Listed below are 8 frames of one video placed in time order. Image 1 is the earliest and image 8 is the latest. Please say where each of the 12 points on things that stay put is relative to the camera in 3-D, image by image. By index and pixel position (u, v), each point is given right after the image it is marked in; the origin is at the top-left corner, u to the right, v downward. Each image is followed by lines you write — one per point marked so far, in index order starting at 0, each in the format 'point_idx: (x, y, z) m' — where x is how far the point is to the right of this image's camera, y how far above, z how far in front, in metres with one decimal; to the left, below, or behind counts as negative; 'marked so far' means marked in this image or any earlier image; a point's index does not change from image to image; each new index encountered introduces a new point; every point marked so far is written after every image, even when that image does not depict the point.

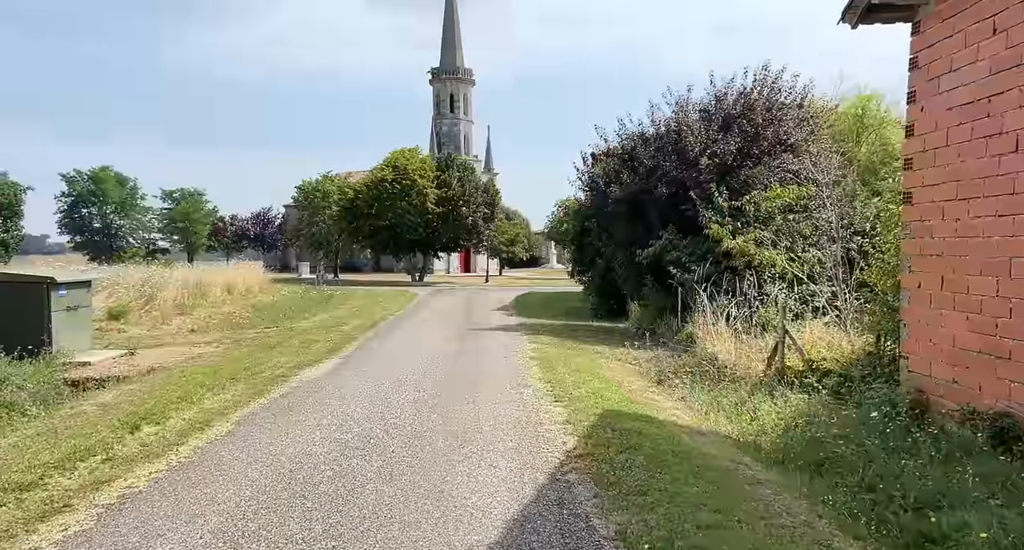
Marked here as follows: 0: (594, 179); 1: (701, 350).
0: (+2.0, +2.4, +19.3) m
1: (+3.1, -1.2, +12.2) m
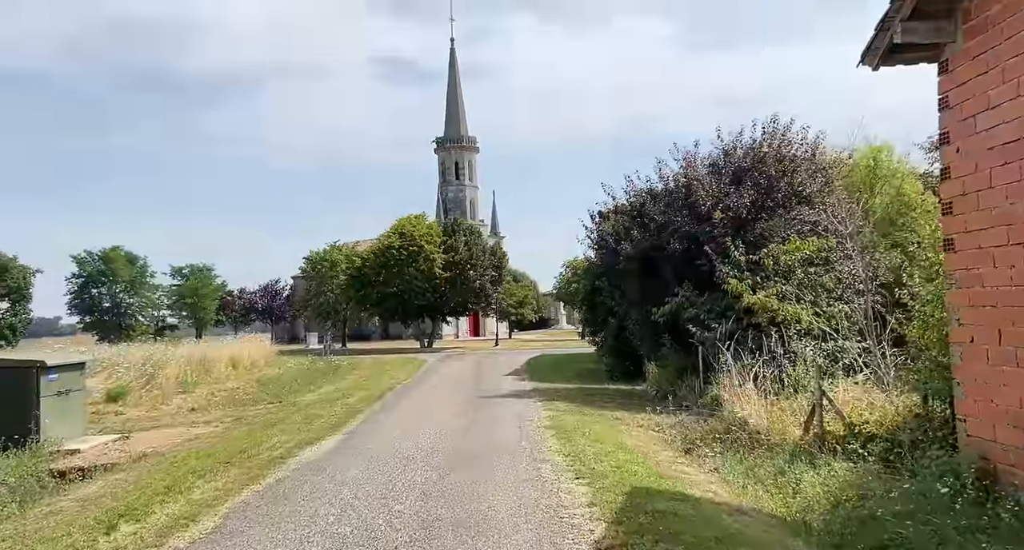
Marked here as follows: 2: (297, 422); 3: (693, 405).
0: (+2.2, +1.0, +18.8) m
1: (+3.3, -2.1, +11.5) m
2: (-3.7, -2.5, +13.4) m
3: (+3.3, -2.3, +13.7) m
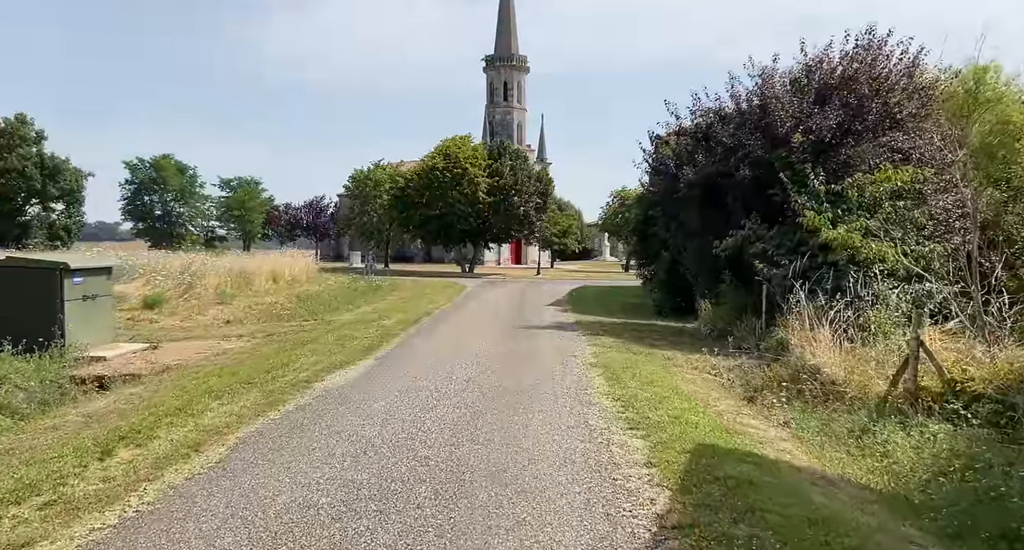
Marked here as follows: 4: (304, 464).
0: (+3.4, +2.6, +17.4) m
1: (+3.9, -1.2, +10.4) m
2: (-3.0, -1.1, +12.7) m
3: (+4.0, -1.2, +12.7) m
4: (-1.4, -1.3, +5.4) m
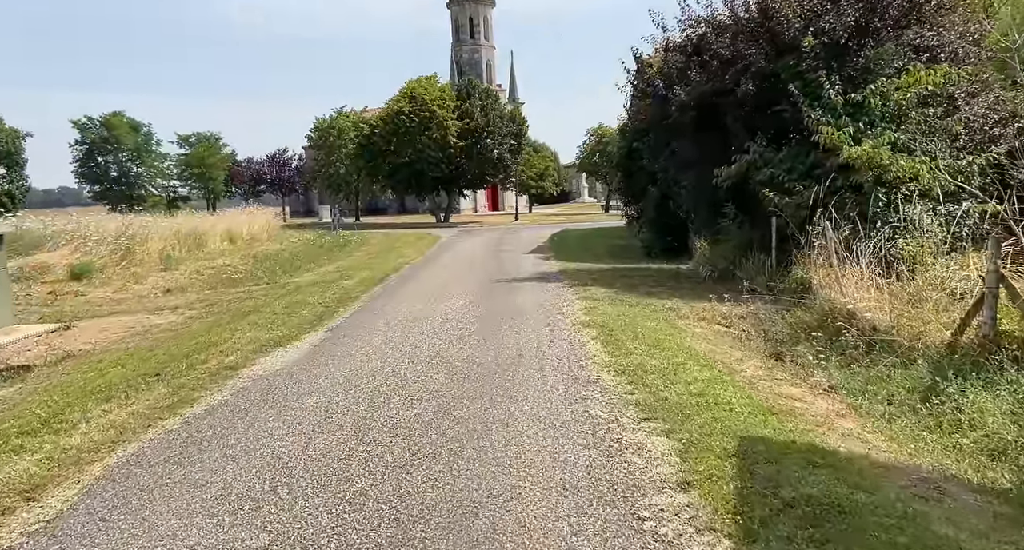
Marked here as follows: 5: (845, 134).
0: (+2.7, +3.8, +15.5) m
1: (+3.6, -0.4, +8.7) m
2: (-3.3, -0.5, +10.9) m
3: (+3.7, -0.3, +11.0) m
4: (-1.5, -1.1, +3.6) m
5: (+4.6, +1.9, +10.8) m
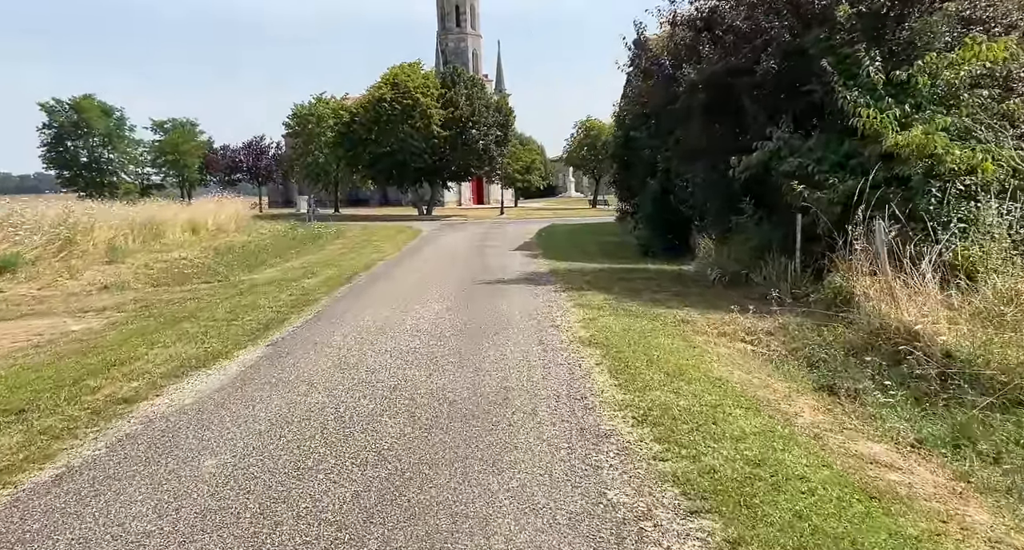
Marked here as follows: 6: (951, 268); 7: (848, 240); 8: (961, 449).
0: (+2.5, +3.8, +13.9) m
1: (+3.5, -0.5, +7.2) m
2: (-3.5, -0.5, +9.2) m
3: (+3.5, -0.3, +9.5) m
4: (-1.6, -1.2, +2.0) m
5: (+4.5, +1.8, +9.2) m
6: (+4.4, +0.1, +7.8) m
7: (+3.9, +0.4, +9.1) m
8: (+2.7, -1.1, +4.7) m
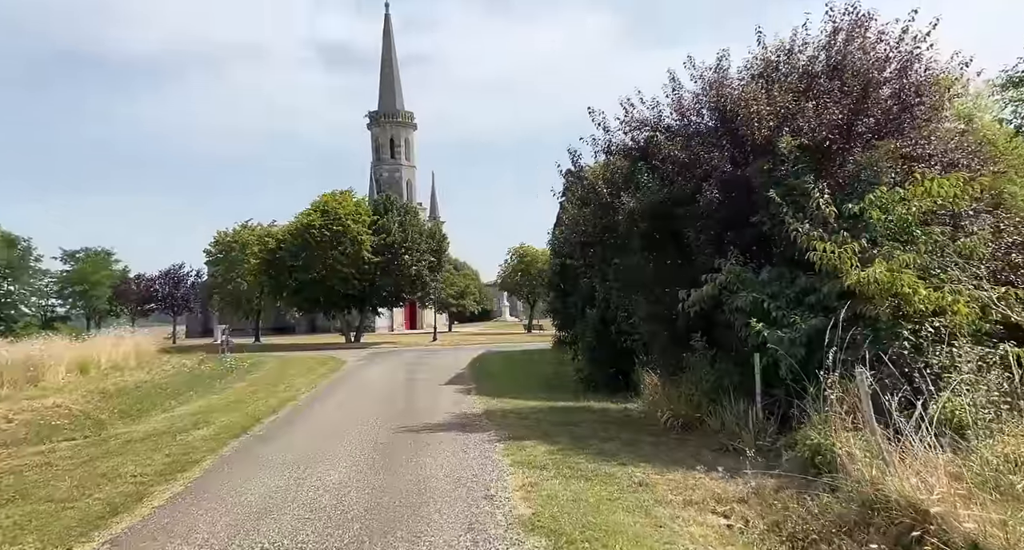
0: (+1.3, +1.4, +13.1) m
1: (+2.9, -1.7, +5.9) m
2: (-4.3, -2.1, +7.3) m
3: (+2.7, -1.9, +8.2) m
4: (-1.7, -1.6, +0.2) m
5: (+3.7, +0.2, +8.4) m
6: (+3.8, -1.3, +6.7) m
7: (+3.1, -1.1, +8.0) m
8: (+2.4, -1.9, +3.4) m
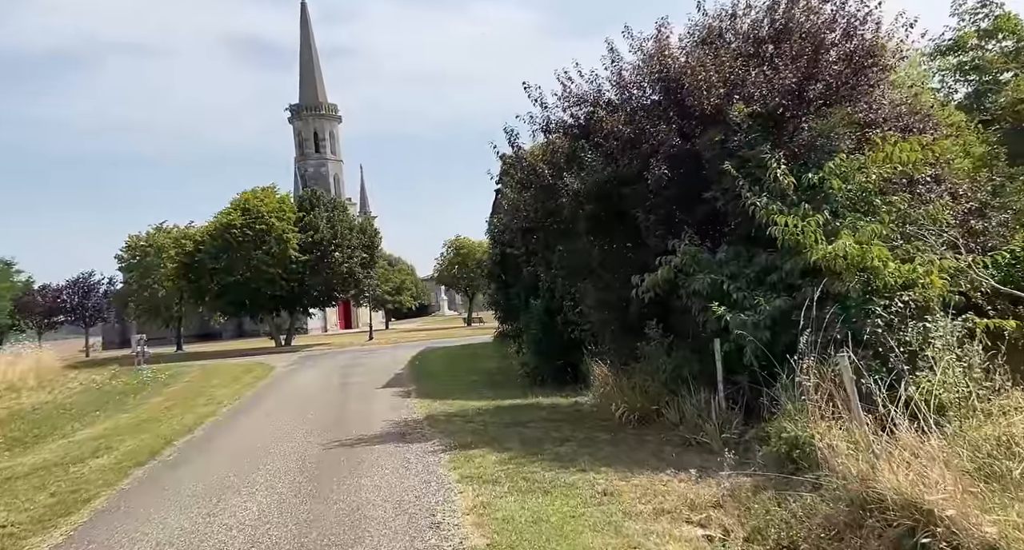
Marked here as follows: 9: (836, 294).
0: (+0.2, +1.6, +12.3) m
1: (+2.6, -1.5, +5.3) m
2: (-4.7, -2.2, +6.1) m
3: (+2.2, -1.7, +7.5) m
4: (-1.6, -1.7, -0.8) m
5: (+3.0, +0.5, +7.7) m
6: (+3.4, -1.0, +6.1) m
7: (+2.6, -0.9, +7.3) m
8: (+2.2, -1.7, +2.7) m
9: (+3.2, -0.1, +7.5) m
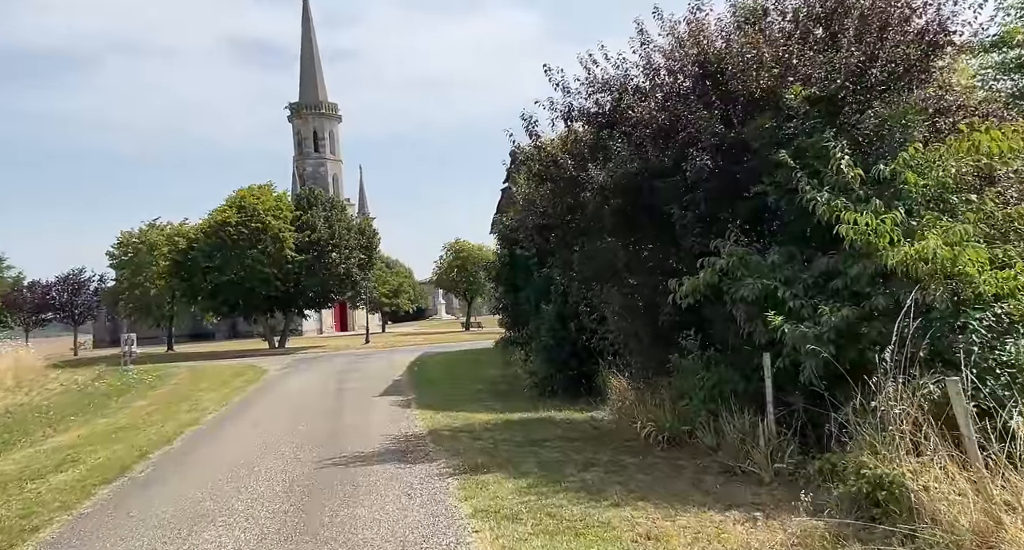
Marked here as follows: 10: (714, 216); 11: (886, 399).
0: (+0.4, +1.6, +11.2) m
1: (+2.7, -1.5, +4.2) m
2: (-4.5, -2.1, +4.9) m
3: (+2.4, -1.8, +6.4) m
4: (-1.4, -1.6, -1.9) m
5: (+3.3, +0.4, +6.7) m
6: (+3.6, -1.1, +5.0) m
7: (+2.8, -1.0, +6.2) m
8: (+2.5, -1.8, +1.6) m
9: (+3.4, -0.2, +6.4) m
10: (+2.3, +0.7, +8.7) m
11: (+2.8, -0.9, +5.4) m
